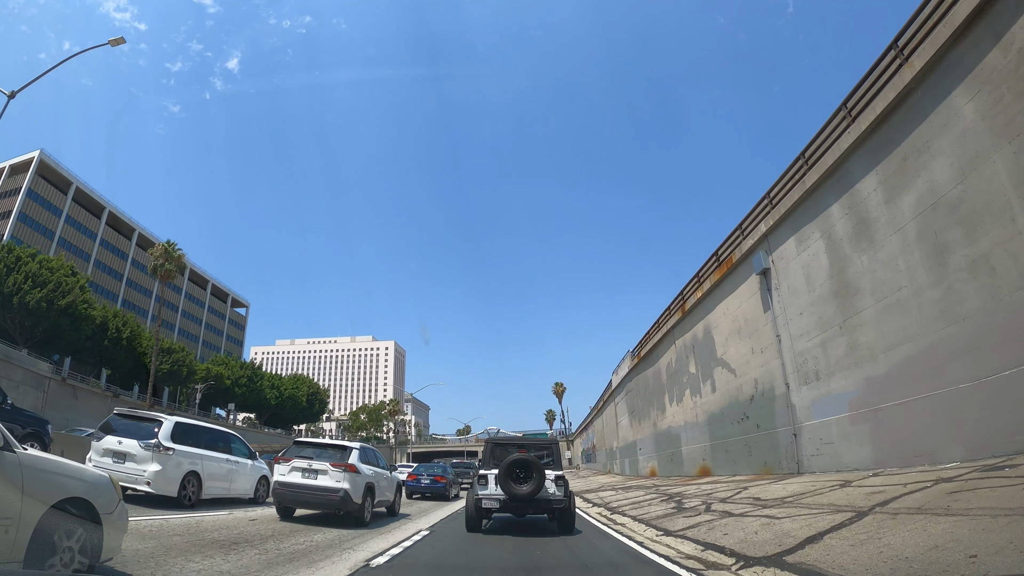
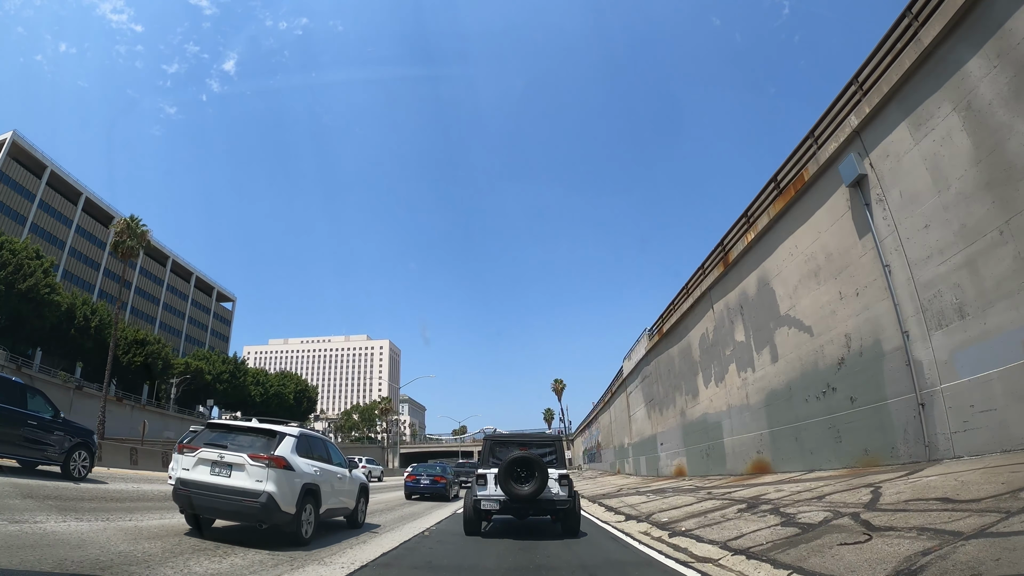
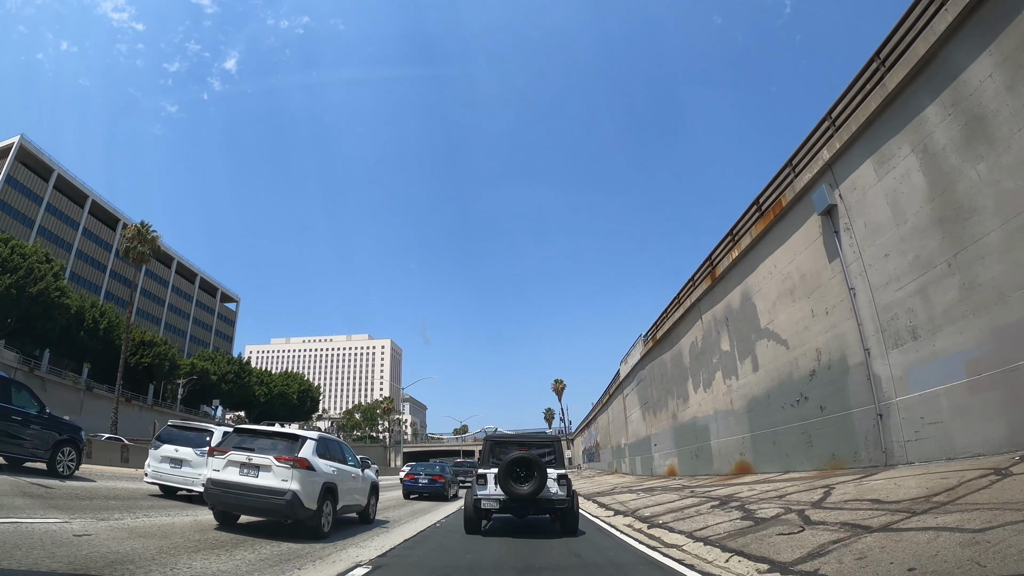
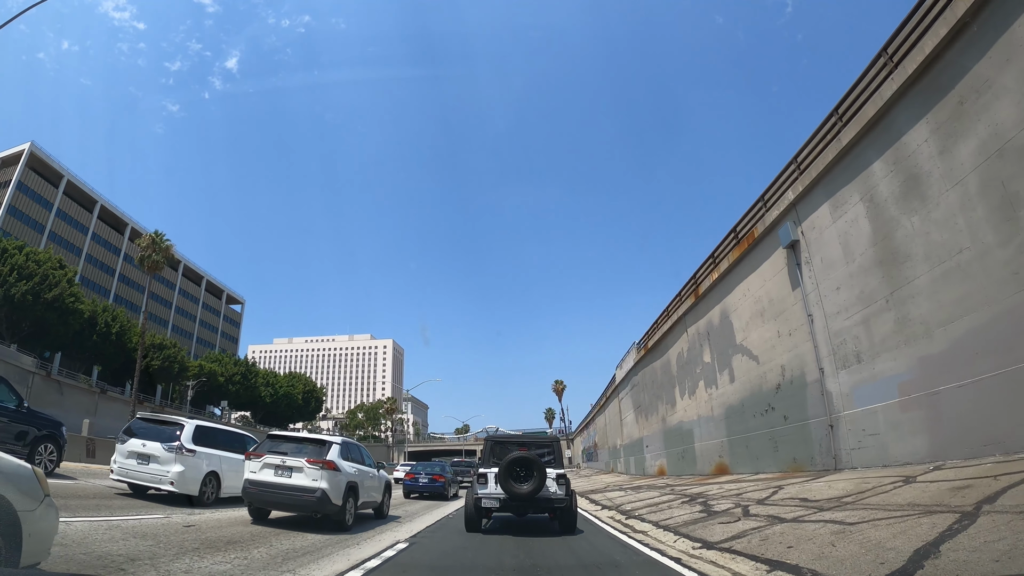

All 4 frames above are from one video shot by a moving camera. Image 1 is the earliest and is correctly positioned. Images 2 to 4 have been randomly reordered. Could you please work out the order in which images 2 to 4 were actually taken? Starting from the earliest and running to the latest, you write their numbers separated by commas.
4, 3, 2
